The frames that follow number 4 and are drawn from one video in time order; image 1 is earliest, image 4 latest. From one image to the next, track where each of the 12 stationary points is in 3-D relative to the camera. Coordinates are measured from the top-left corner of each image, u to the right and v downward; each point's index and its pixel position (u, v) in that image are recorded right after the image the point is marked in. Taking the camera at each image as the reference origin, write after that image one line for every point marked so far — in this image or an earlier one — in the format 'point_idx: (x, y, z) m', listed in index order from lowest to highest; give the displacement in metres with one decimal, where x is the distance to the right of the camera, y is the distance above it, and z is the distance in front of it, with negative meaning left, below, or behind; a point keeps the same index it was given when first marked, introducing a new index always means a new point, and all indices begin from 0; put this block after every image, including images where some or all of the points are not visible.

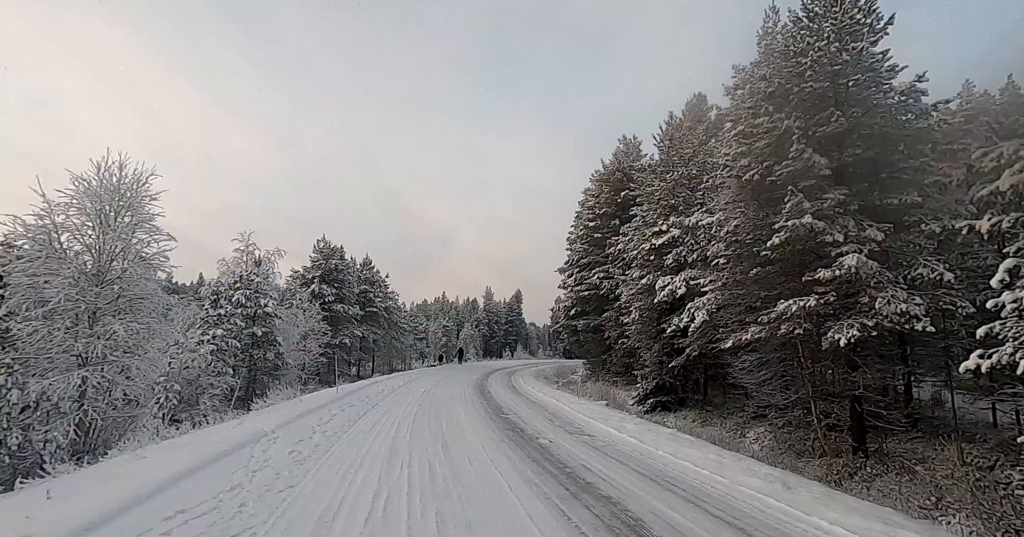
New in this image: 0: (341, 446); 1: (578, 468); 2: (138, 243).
0: (-2.3, -2.4, +6.6) m
1: (+0.8, -2.3, +5.9) m
2: (-9.4, +0.7, +12.6) m
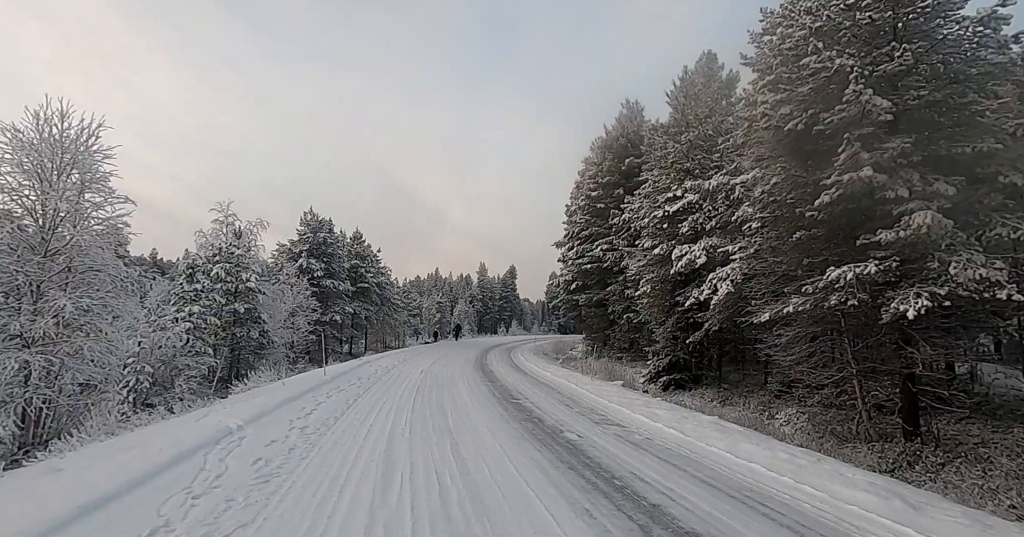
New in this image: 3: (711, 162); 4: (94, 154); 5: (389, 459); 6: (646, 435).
0: (-2.0, -1.9, +5.3) m
1: (+1.1, -1.9, +4.6) m
2: (-9.3, +1.4, +11.0) m
3: (+6.8, +3.6, +17.3) m
4: (-9.2, +2.5, +11.0) m
5: (-1.2, -1.9, +5.0) m
6: (+1.8, -2.2, +6.6) m
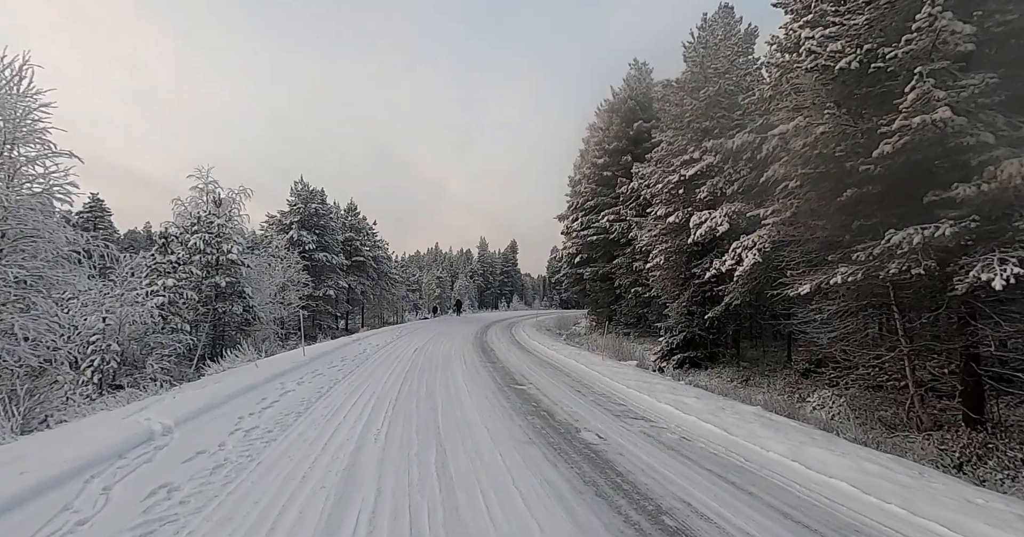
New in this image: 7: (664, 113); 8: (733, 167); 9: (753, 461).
0: (-2.0, -1.5, +4.0) m
1: (+1.1, -1.6, +3.3) m
2: (-9.2, +2.0, +9.6) m
3: (+6.8, +4.6, +15.7) m
4: (-9.1, +3.1, +9.5) m
5: (-1.2, -1.5, +3.7) m
6: (+1.8, -1.8, +5.3) m
7: (+5.7, +5.8, +18.9) m
8: (+6.2, +2.8, +14.1) m
9: (+2.1, -1.7, +4.4) m
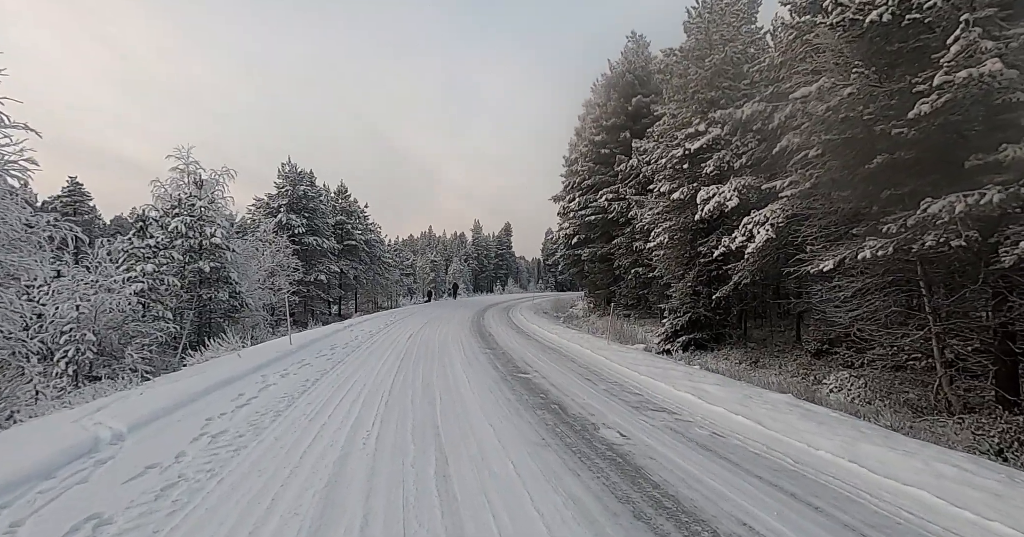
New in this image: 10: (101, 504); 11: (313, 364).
0: (-1.9, -1.4, +3.3) m
1: (+1.2, -1.4, +2.7) m
2: (-9.2, +2.2, +8.8) m
3: (+6.7, +5.3, +15.0) m
4: (-9.1, +3.4, +8.6) m
5: (-1.1, -1.4, +3.1) m
6: (+1.9, -1.5, +4.7) m
7: (+5.6, +6.6, +18.0) m
8: (+6.1, +3.4, +13.4) m
9: (+2.2, -1.5, +3.8) m
10: (-2.5, -1.4, +3.2) m
11: (-3.1, -1.5, +8.0) m
